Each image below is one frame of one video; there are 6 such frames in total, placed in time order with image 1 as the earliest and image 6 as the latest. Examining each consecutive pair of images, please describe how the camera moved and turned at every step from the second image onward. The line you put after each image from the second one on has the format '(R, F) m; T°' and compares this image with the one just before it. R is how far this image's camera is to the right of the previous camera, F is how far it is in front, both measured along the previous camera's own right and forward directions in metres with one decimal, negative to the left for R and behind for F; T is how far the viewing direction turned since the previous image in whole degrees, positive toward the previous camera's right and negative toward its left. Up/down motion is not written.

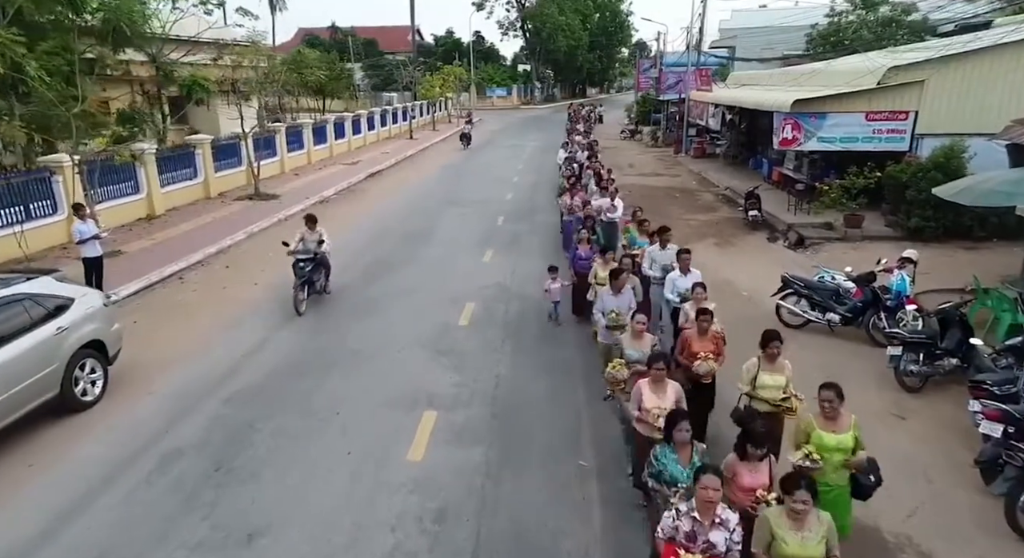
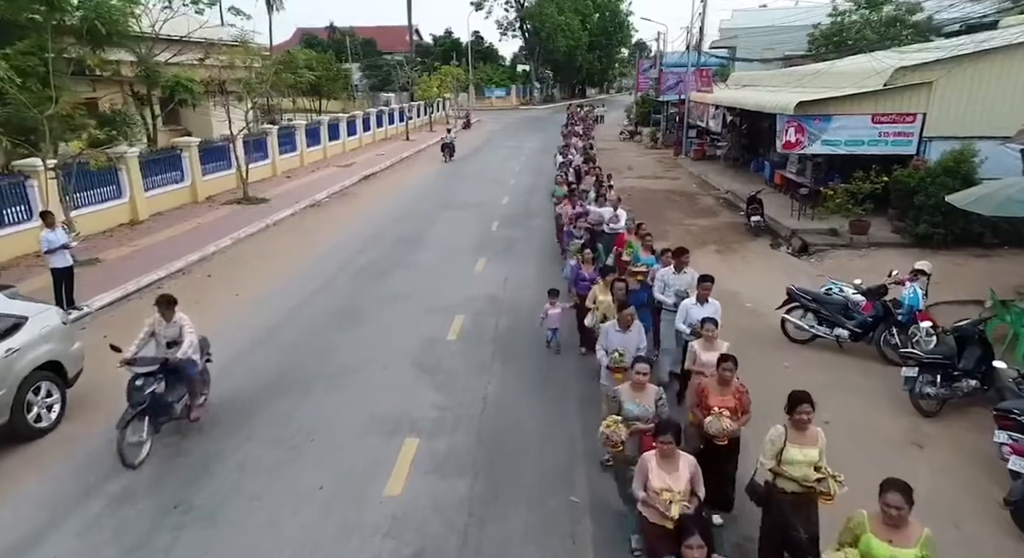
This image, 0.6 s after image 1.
(+0.1, +0.5) m; 0°
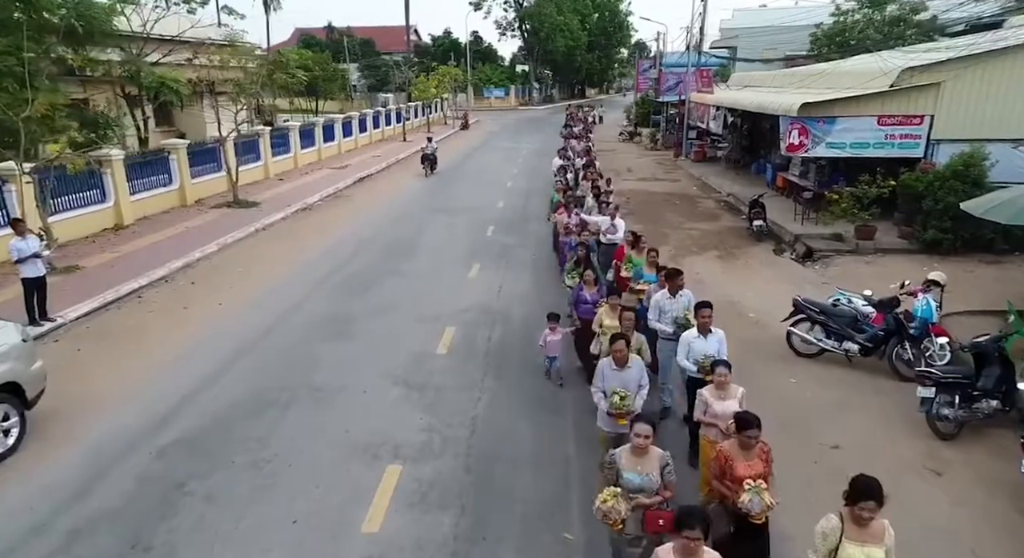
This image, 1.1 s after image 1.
(+0.1, +0.4) m; 0°
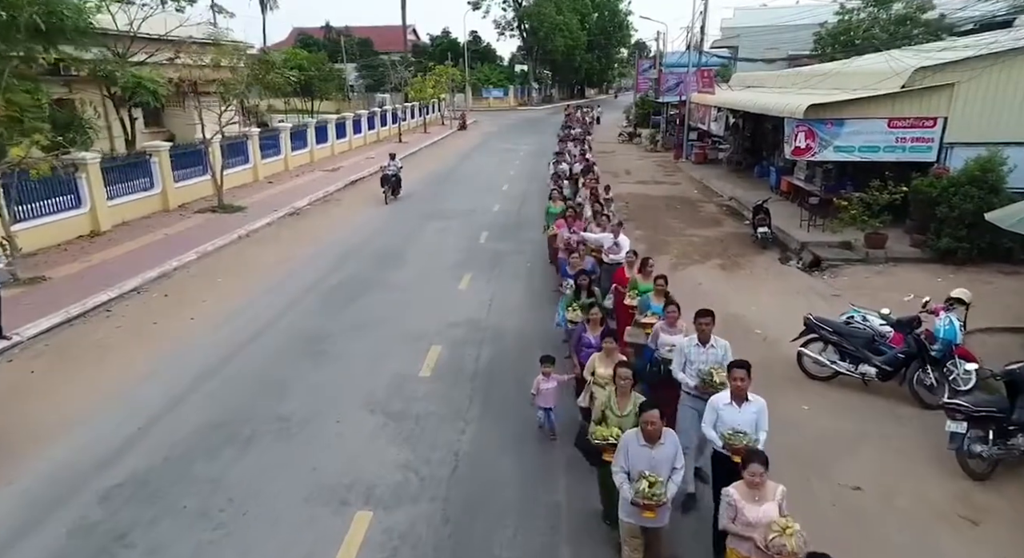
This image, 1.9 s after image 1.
(+0.1, +0.6) m; 0°
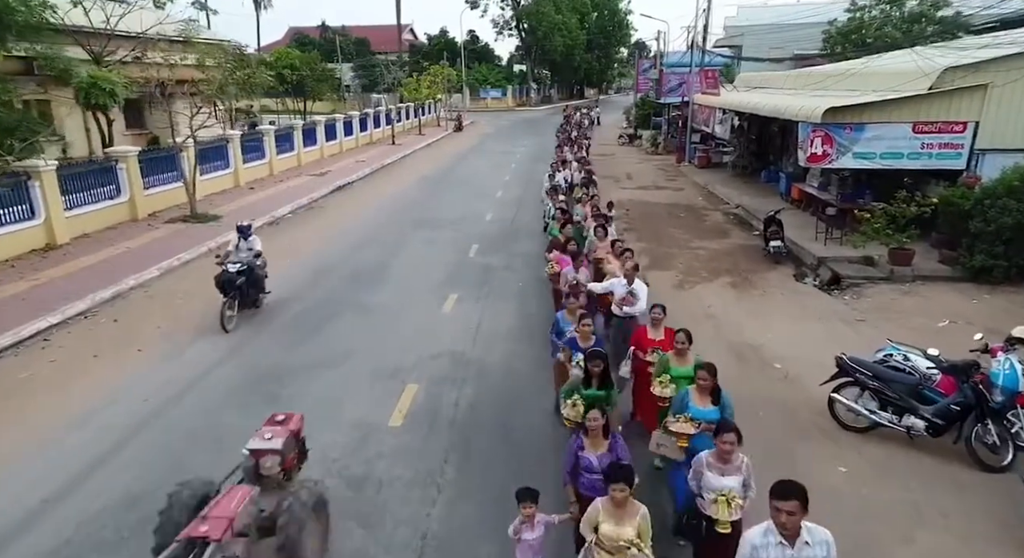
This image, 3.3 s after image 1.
(+0.1, +1.1) m; 0°
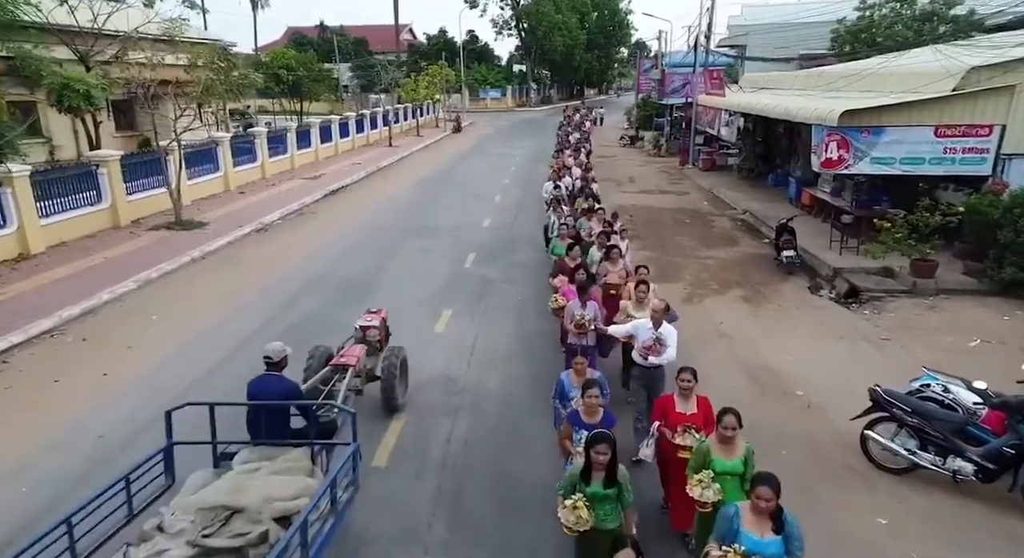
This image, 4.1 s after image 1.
(0.0, +0.7) m; 0°
